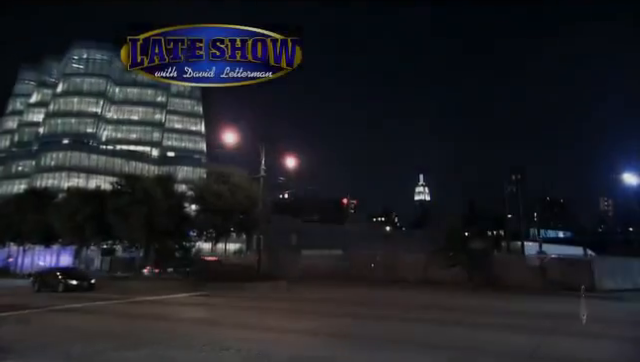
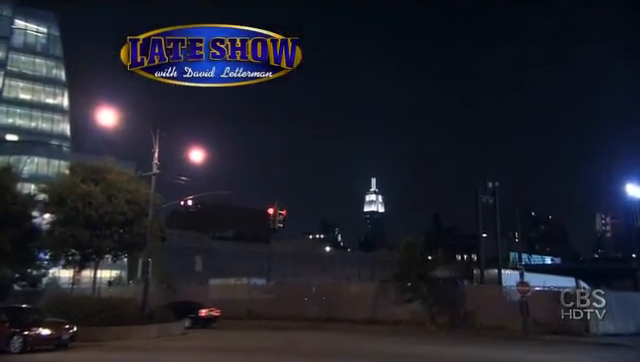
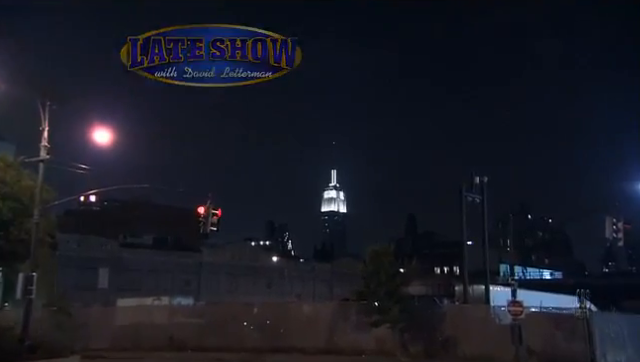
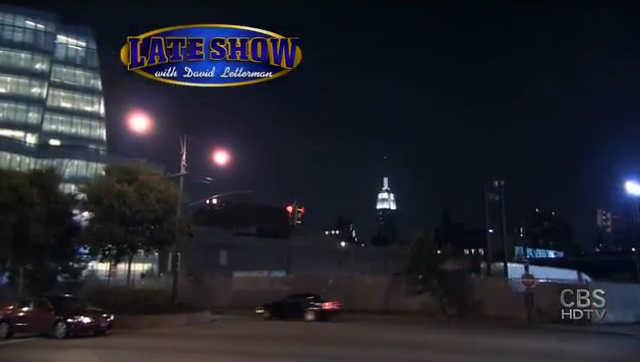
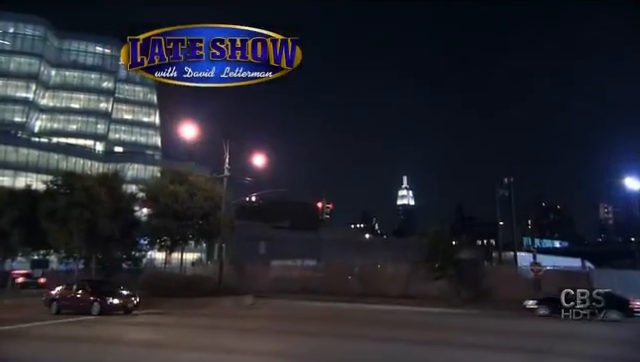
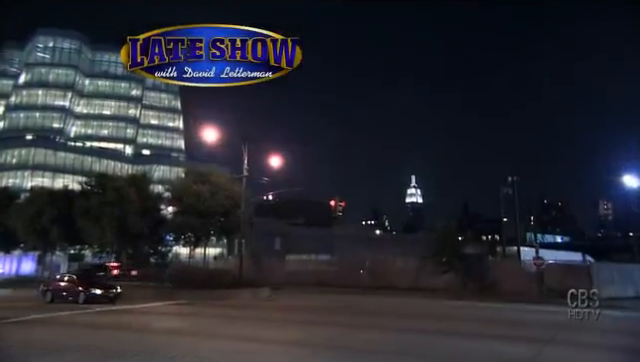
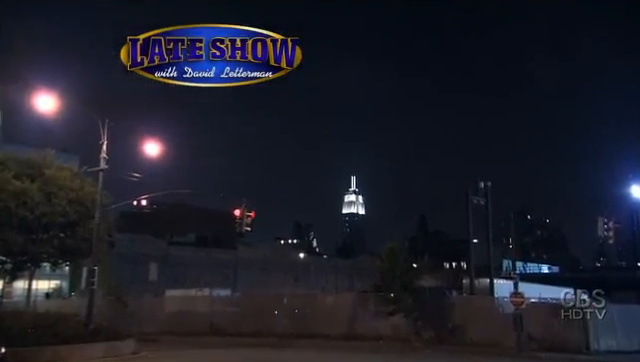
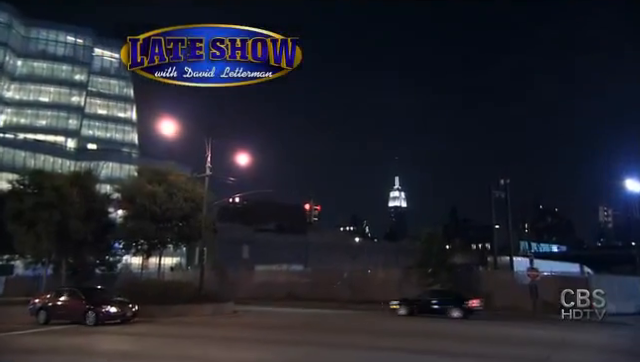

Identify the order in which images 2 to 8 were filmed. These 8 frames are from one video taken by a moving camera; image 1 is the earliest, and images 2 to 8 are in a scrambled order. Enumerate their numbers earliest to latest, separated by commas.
6, 5, 8, 4, 2, 7, 3
